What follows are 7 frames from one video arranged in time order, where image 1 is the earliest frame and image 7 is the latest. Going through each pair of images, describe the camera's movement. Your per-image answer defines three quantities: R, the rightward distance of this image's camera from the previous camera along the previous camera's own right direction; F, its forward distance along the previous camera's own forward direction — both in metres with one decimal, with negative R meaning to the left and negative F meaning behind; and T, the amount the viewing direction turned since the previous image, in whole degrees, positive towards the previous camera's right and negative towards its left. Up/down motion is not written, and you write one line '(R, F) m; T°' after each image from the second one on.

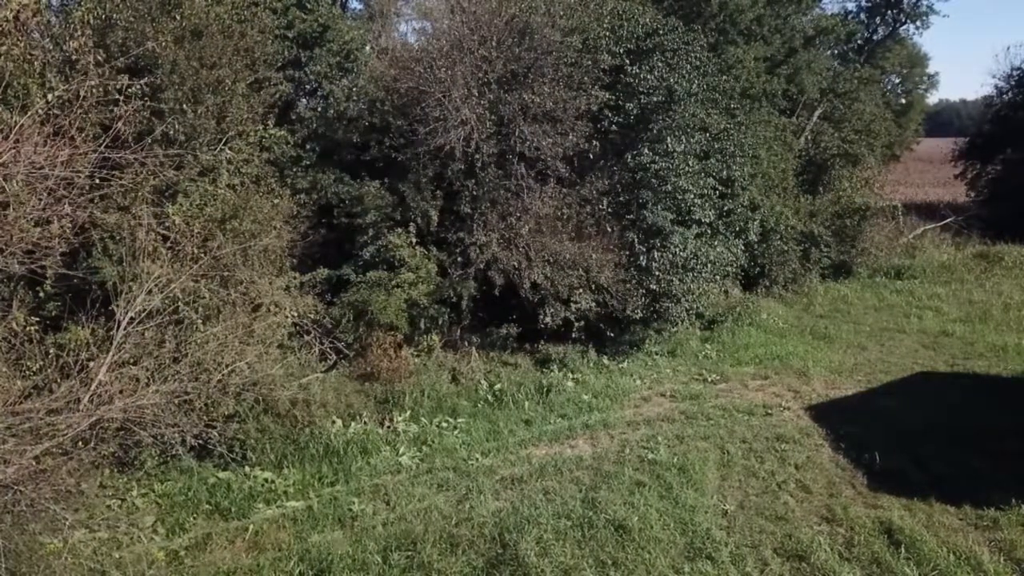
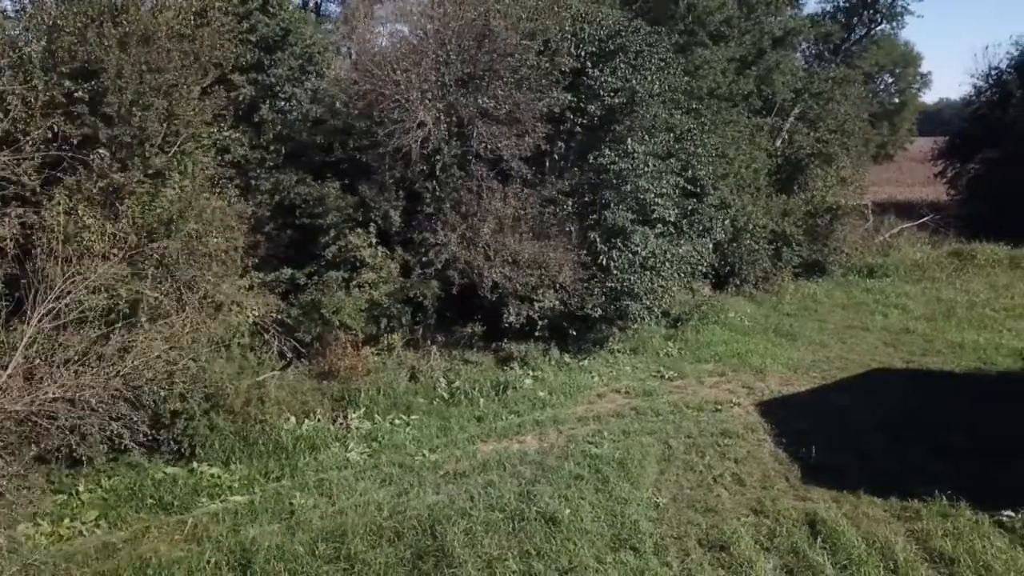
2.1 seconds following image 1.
(+0.5, -0.2) m; 0°
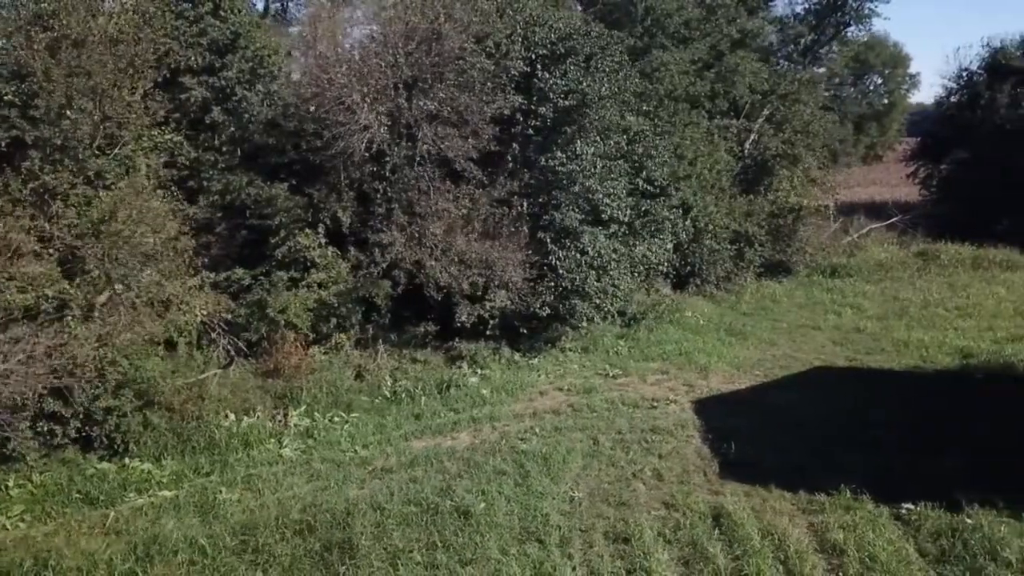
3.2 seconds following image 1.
(+0.6, -0.2) m; 0°
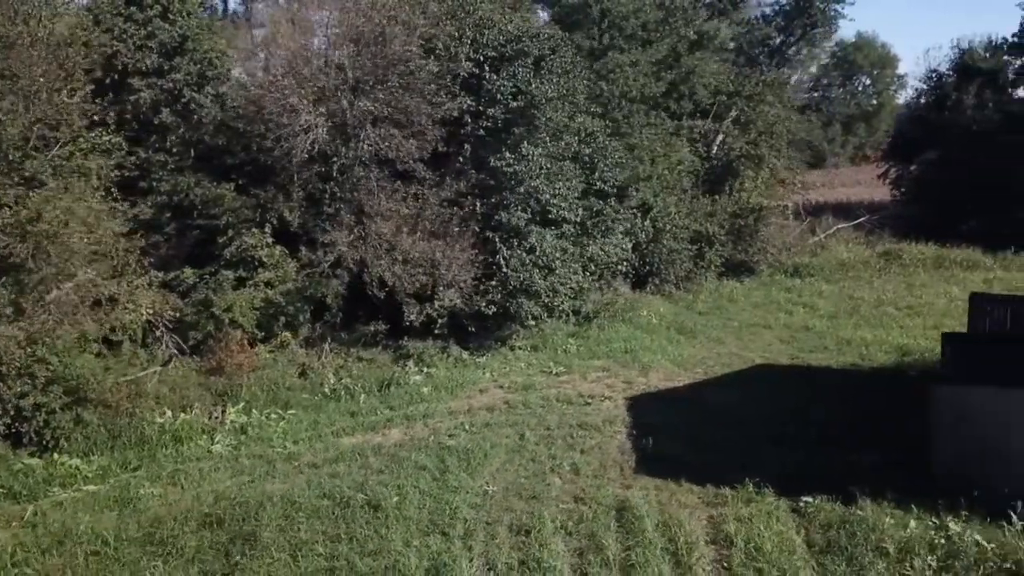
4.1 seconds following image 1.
(+0.6, -0.1) m; 0°
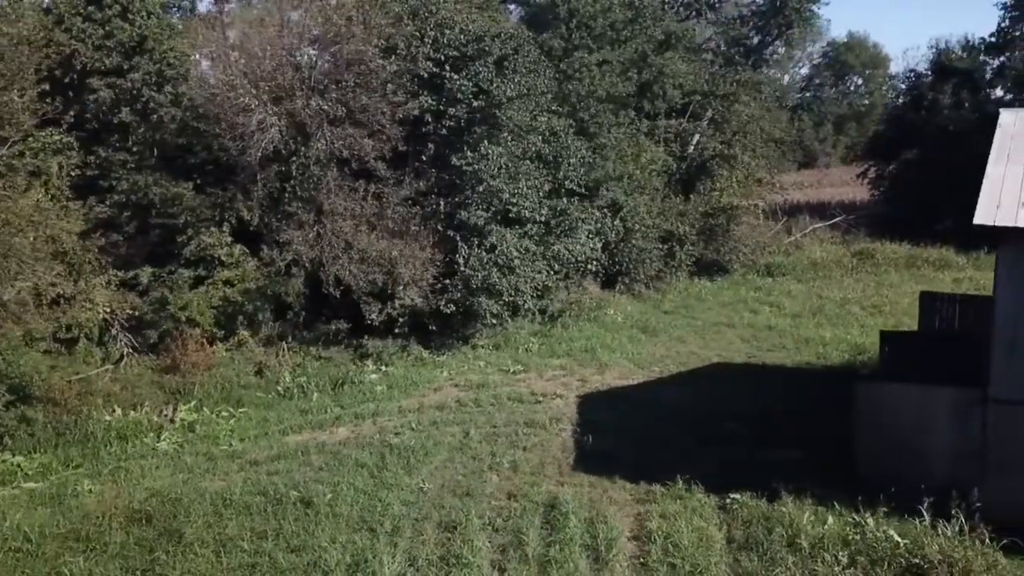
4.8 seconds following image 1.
(+0.5, 0.0) m; 0°
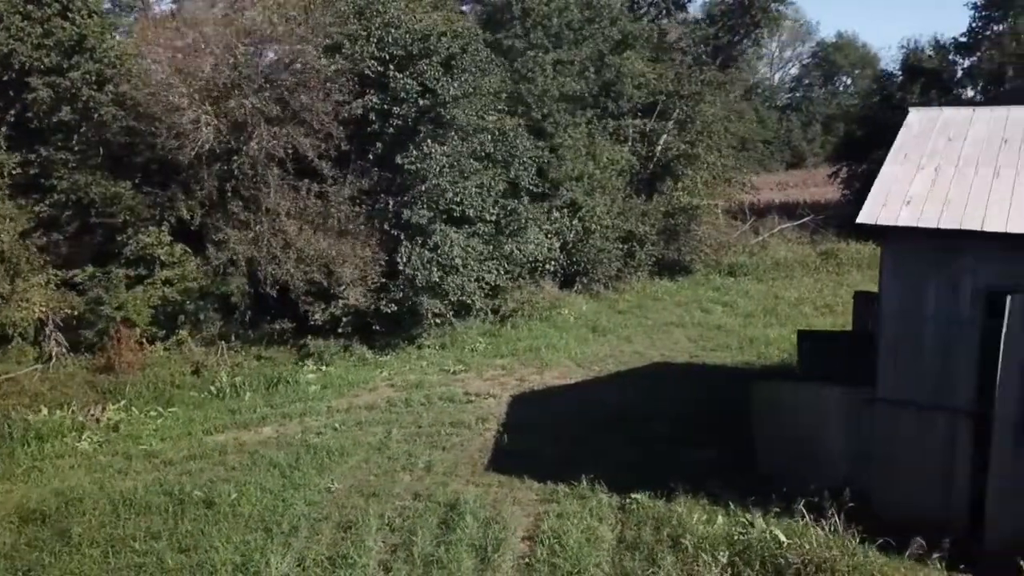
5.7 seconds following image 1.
(+0.7, 0.0) m; 0°
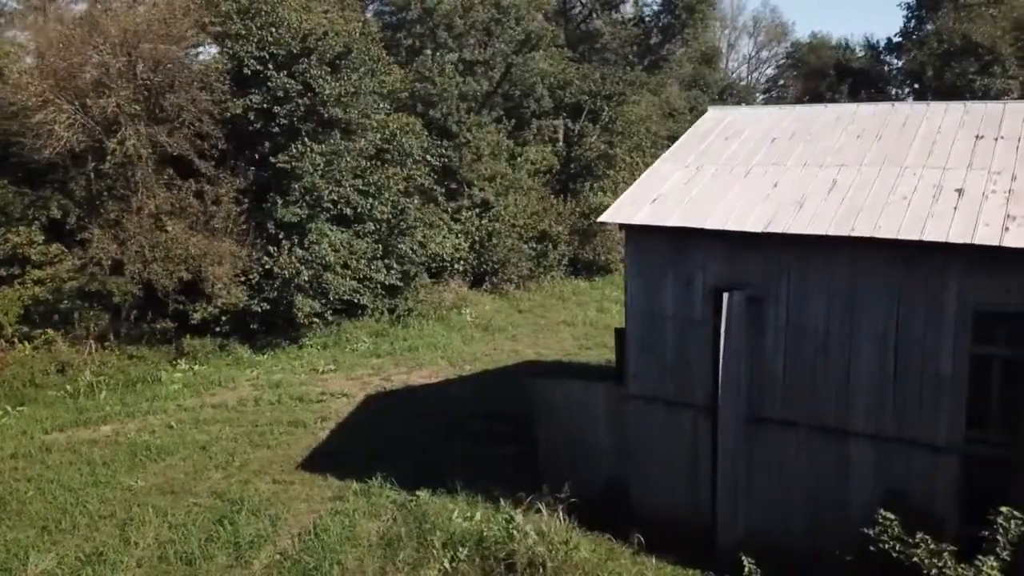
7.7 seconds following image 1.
(+1.5, 0.0) m; 0°
